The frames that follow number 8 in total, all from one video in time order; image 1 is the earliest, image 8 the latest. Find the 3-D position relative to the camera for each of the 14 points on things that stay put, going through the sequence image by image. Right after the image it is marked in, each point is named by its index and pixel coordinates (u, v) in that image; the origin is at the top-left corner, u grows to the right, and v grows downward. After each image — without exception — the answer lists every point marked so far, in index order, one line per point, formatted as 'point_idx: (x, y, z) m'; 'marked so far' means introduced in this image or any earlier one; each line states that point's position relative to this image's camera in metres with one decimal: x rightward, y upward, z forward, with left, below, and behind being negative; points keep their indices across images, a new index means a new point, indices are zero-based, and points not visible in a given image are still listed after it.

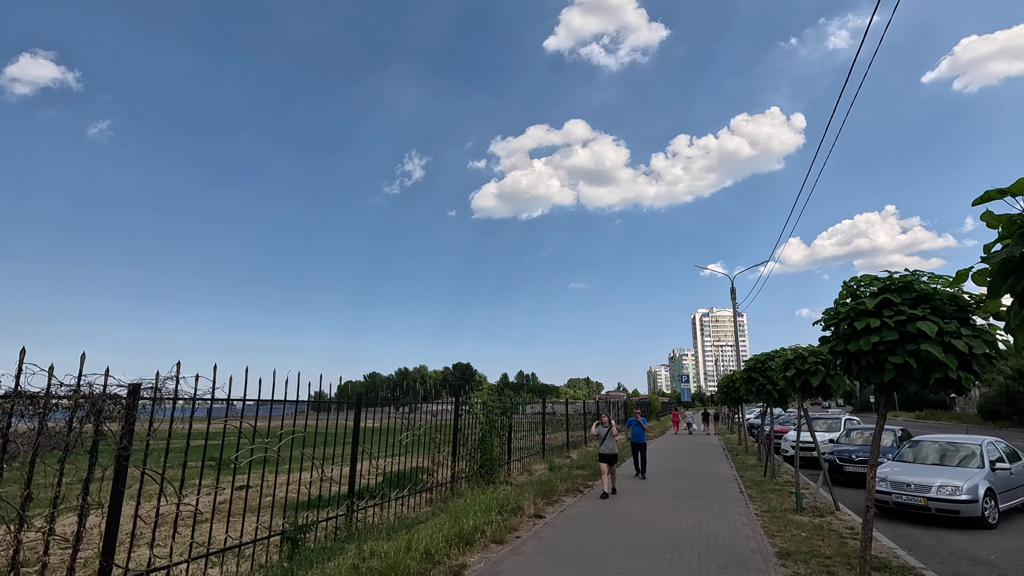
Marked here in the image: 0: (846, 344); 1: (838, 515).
0: (+3.2, -0.5, +5.2) m
1: (+5.1, -3.6, +8.5) m
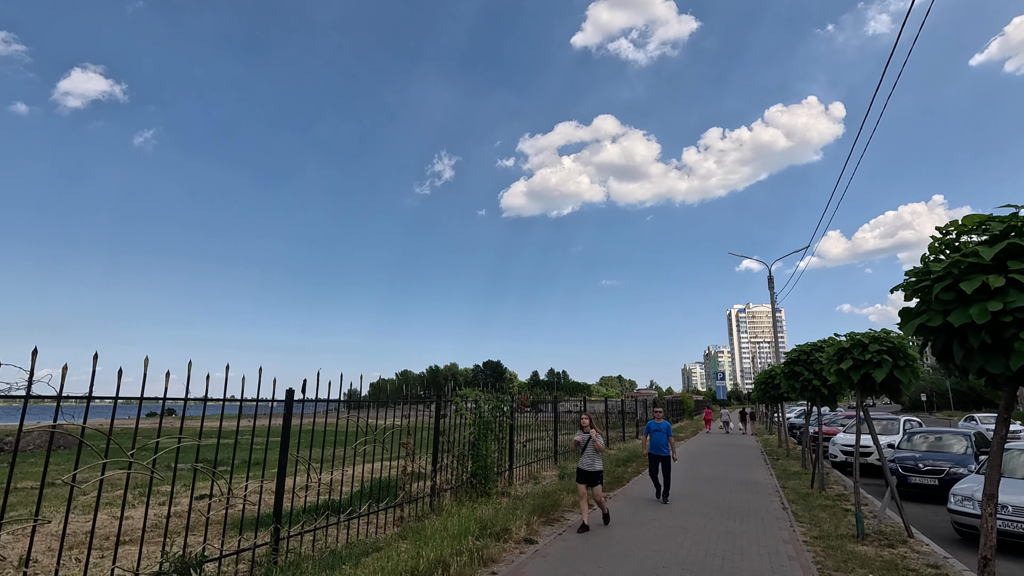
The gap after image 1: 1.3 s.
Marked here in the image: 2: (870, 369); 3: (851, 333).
0: (+2.9, -0.2, +3.5) m
1: (+5.0, -3.2, +6.7) m
2: (+4.7, -1.1, +7.1) m
3: (+4.8, -0.6, +7.7) m
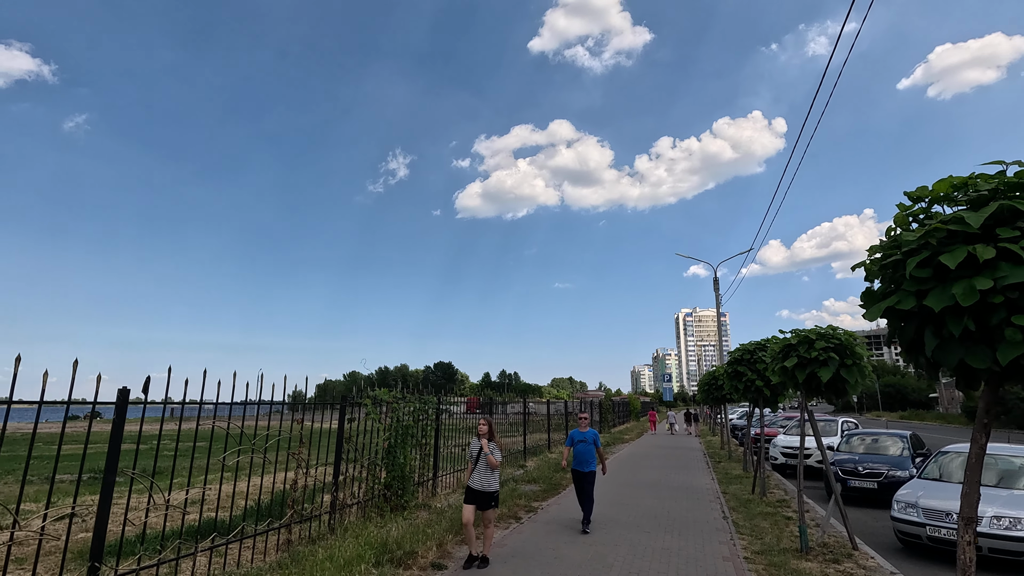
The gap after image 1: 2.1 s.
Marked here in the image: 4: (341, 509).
0: (+2.2, 0.0, +2.9) m
1: (+4.0, -3.1, +6.2) m
2: (+3.7, -1.0, +6.6) m
3: (+3.8, -0.5, +7.1) m
4: (-2.1, -2.8, +6.9) m
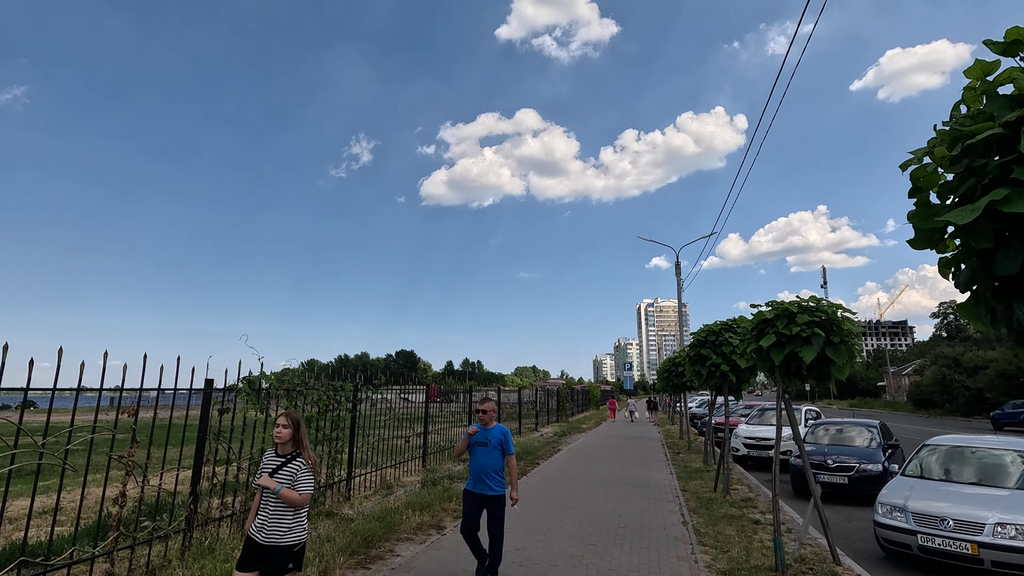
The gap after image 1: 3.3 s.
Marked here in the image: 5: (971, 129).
0: (+1.6, +0.3, +1.6) m
1: (+3.1, -2.7, +5.1) m
2: (+2.9, -0.6, +5.4) m
3: (+2.9, -0.1, +6.0) m
4: (-3.0, -2.4, +5.4) m
5: (+1.7, +0.6, +1.9) m
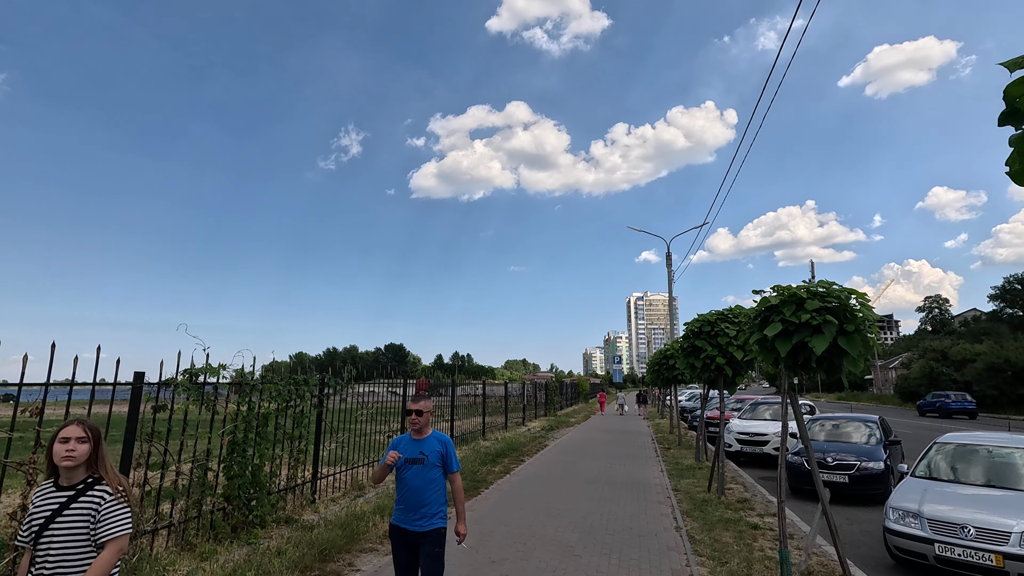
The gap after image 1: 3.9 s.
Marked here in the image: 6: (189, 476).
0: (+1.4, +0.4, +1.0) m
1: (+2.9, -2.6, +4.5) m
2: (+2.7, -0.4, +4.9) m
3: (+2.7, 0.0, +5.4) m
4: (-3.2, -2.2, +4.7) m
5: (+1.5, +0.7, +1.3) m
6: (-3.2, -1.8, +5.3) m
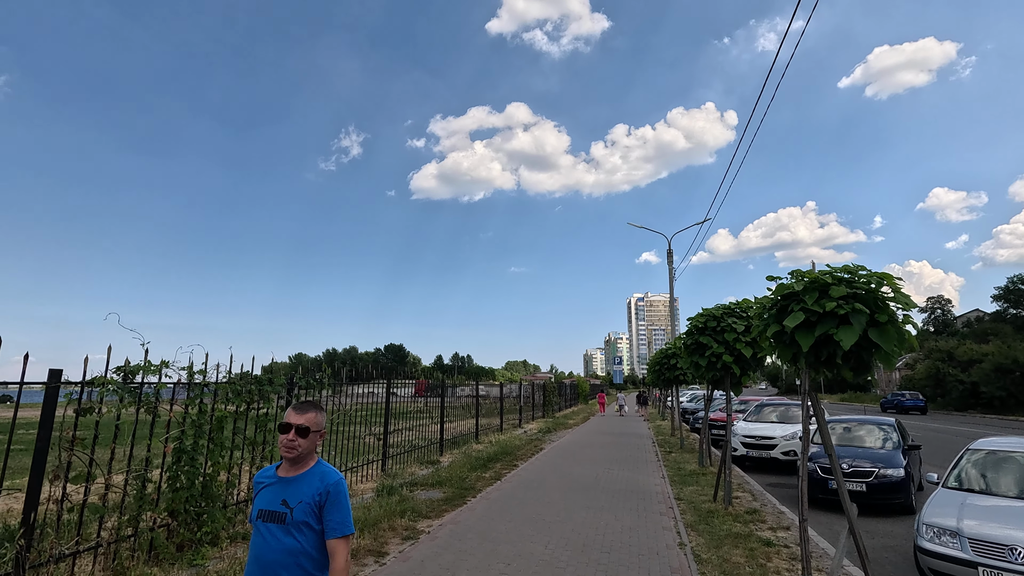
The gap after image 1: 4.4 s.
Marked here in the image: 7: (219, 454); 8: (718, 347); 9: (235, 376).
0: (+1.3, +0.5, +0.3) m
1: (+2.7, -2.4, +3.9) m
2: (+2.5, -0.3, +4.2) m
3: (+2.5, +0.2, +4.7) m
4: (-3.4, -2.1, +4.0) m
5: (+1.3, +0.8, +0.7) m
6: (-3.3, -1.7, +4.6) m
7: (-3.0, -1.7, +5.4) m
8: (+2.9, -0.8, +7.6) m
9: (-3.0, -1.0, +5.9) m
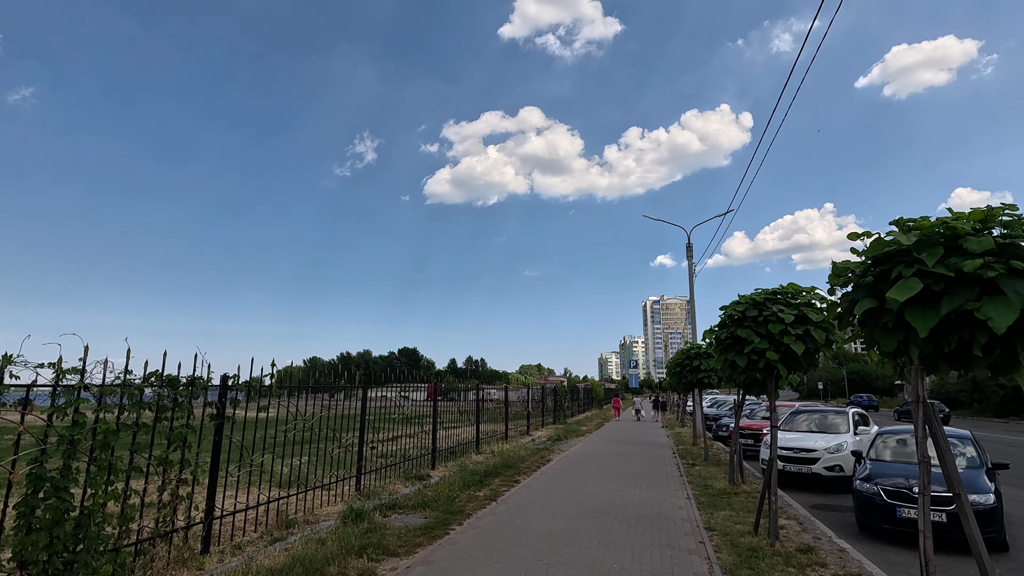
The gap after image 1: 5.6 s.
0: (+1.0, +0.8, -1.1) m
1: (+2.5, -2.2, +2.4) m
2: (+2.3, -0.1, +2.7) m
3: (+2.3, +0.4, +3.2) m
4: (-3.6, -1.8, +2.7) m
5: (+1.1, +1.1, -0.8) m
6: (-3.5, -1.5, +3.3) m
7: (-3.1, -1.5, +4.1) m
8: (+2.8, -0.6, +6.1) m
9: (-3.2, -0.7, +4.5) m
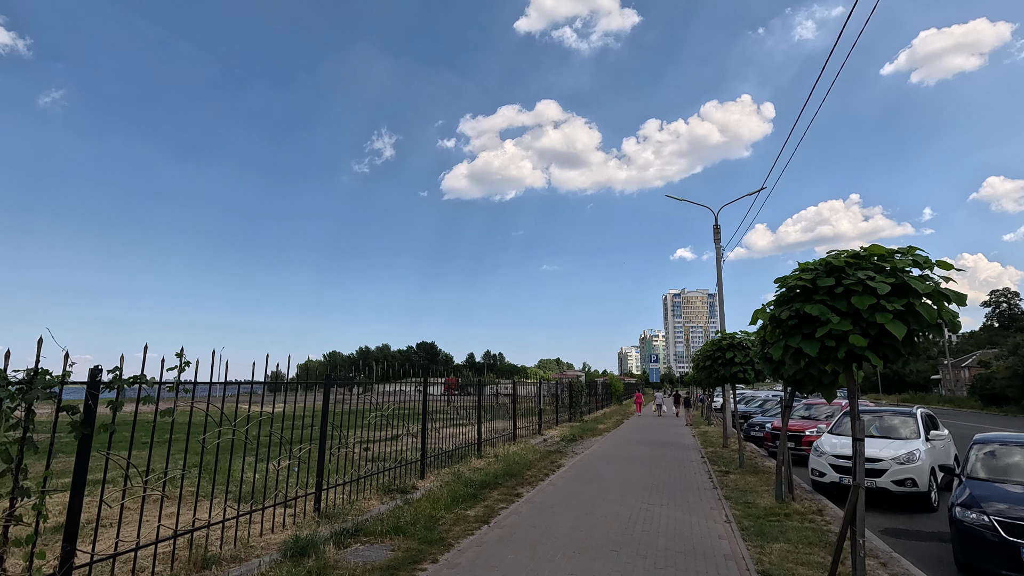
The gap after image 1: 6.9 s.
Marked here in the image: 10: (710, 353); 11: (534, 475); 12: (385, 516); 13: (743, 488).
0: (+0.6, +1.1, -2.8) m
1: (+2.3, -1.9, +0.7) m
2: (+2.1, +0.2, +1.0) m
3: (+2.1, +0.7, +1.6) m
4: (-3.8, -1.6, +1.2) m
5: (+0.7, +1.4, -2.4) m
6: (-3.7, -1.2, +1.8) m
7: (-3.3, -1.2, +2.6) m
8: (+2.7, -0.3, +4.4) m
9: (-3.3, -0.5, +3.0) m
10: (+4.8, -1.6, +13.1) m
11: (+0.4, -3.6, +10.3) m
12: (-1.6, -2.8, +6.7) m
13: (+3.8, -3.3, +8.8) m
